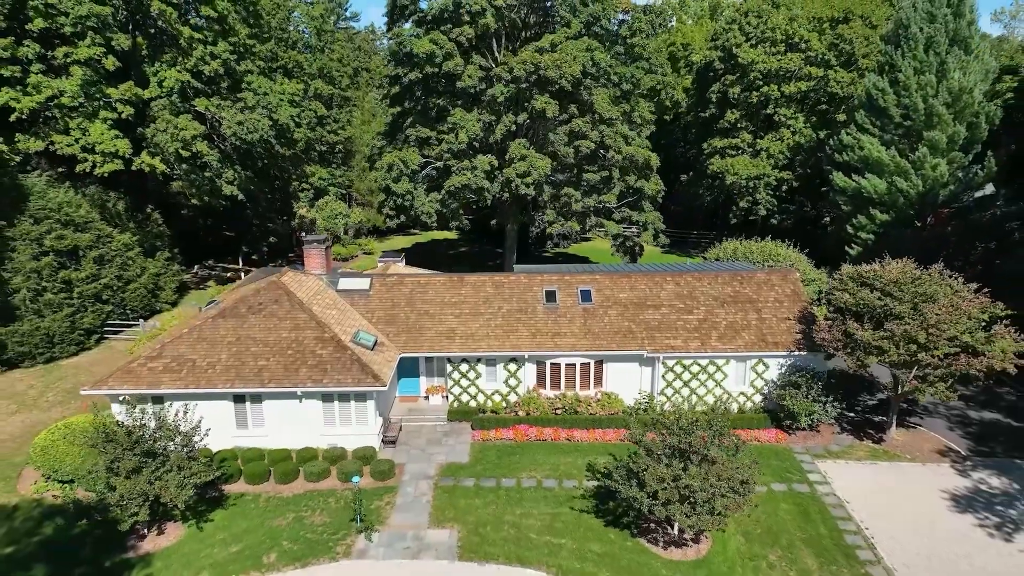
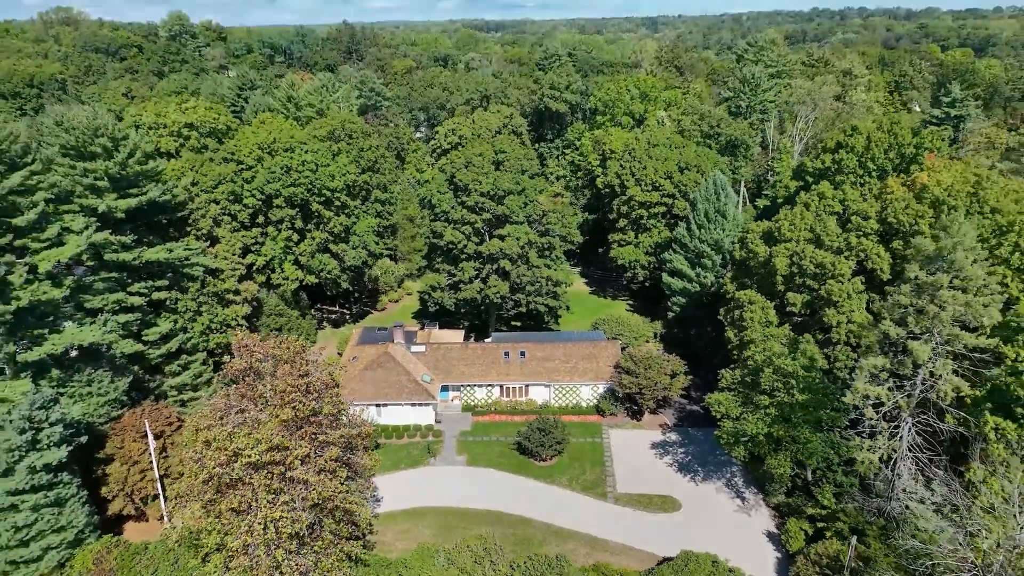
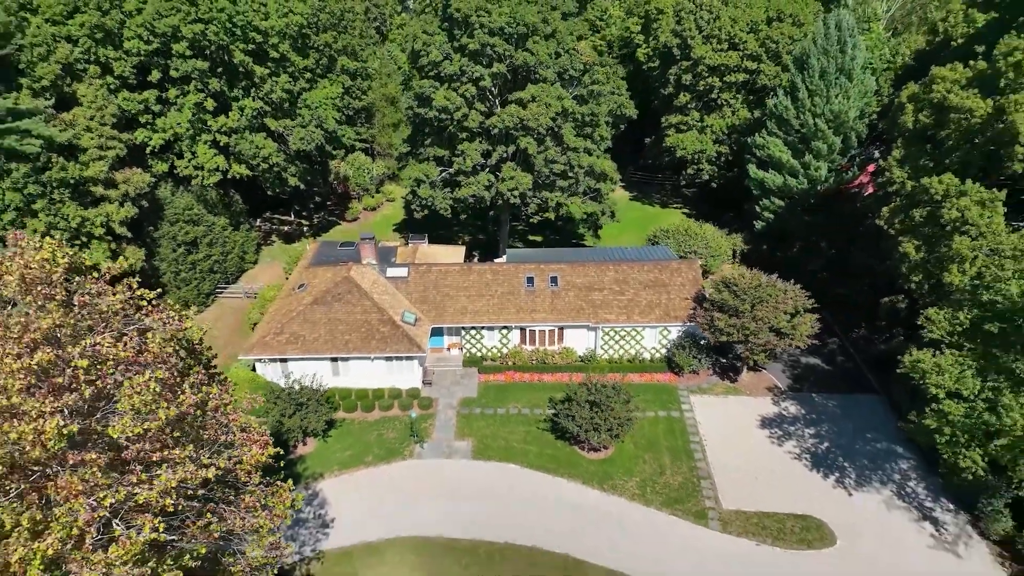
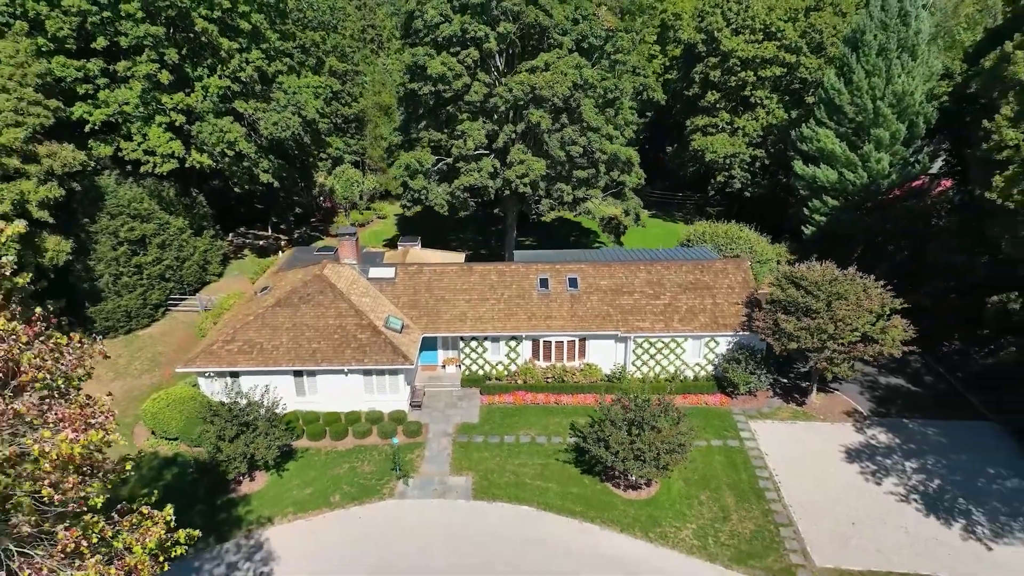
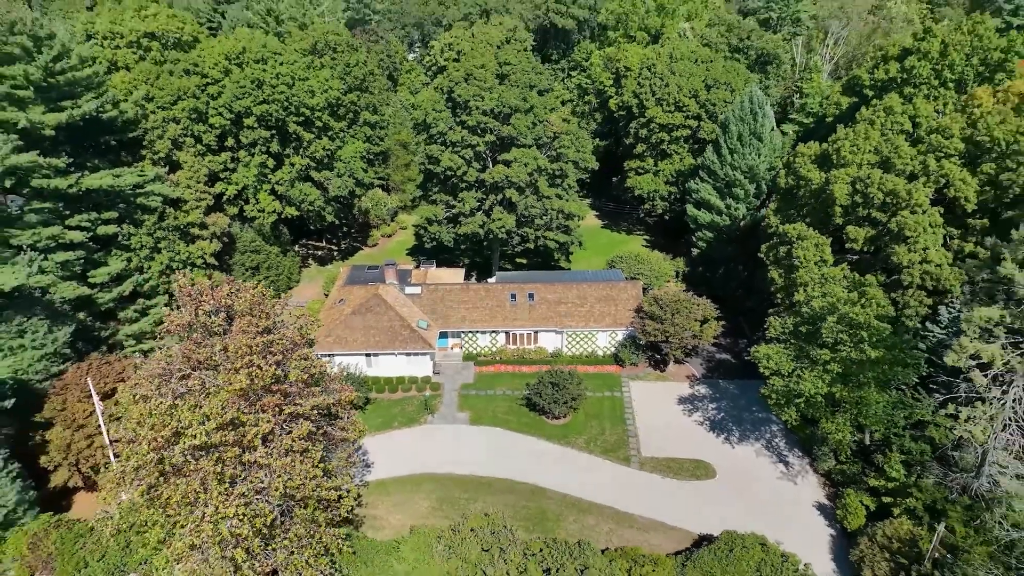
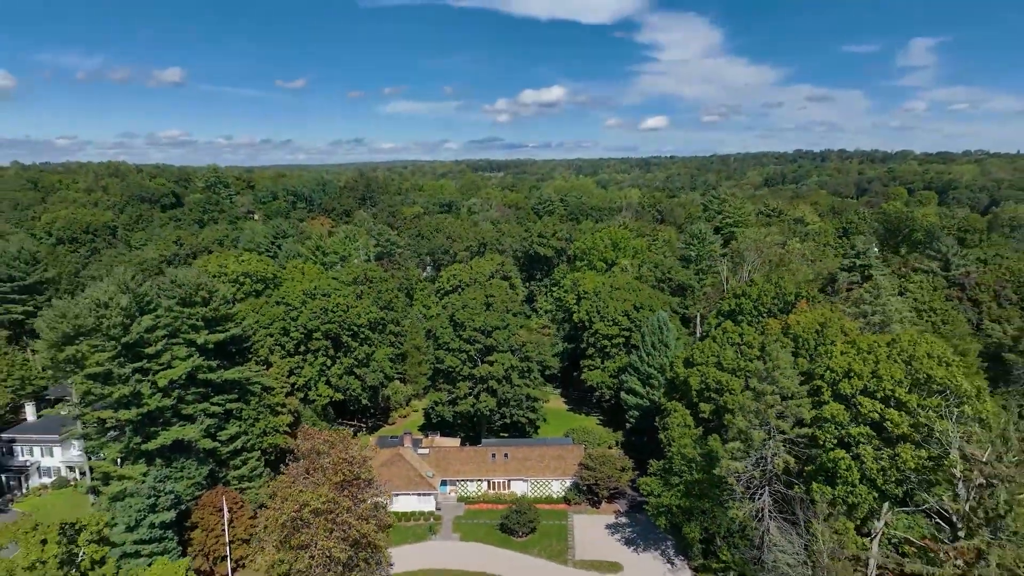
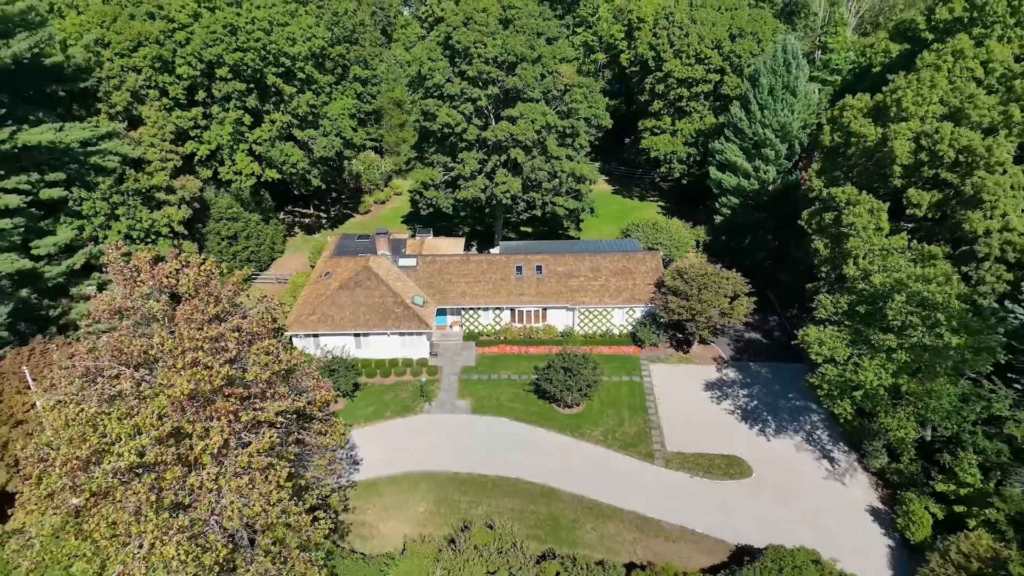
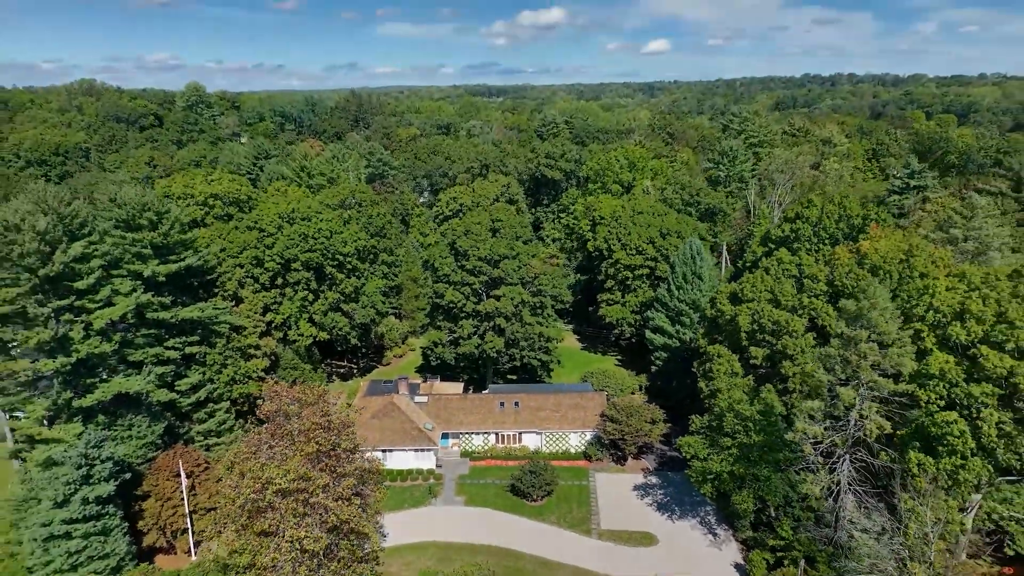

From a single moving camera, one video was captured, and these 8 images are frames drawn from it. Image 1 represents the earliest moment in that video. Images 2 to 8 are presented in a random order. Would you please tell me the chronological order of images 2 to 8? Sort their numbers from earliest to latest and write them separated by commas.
4, 3, 7, 5, 2, 8, 6
